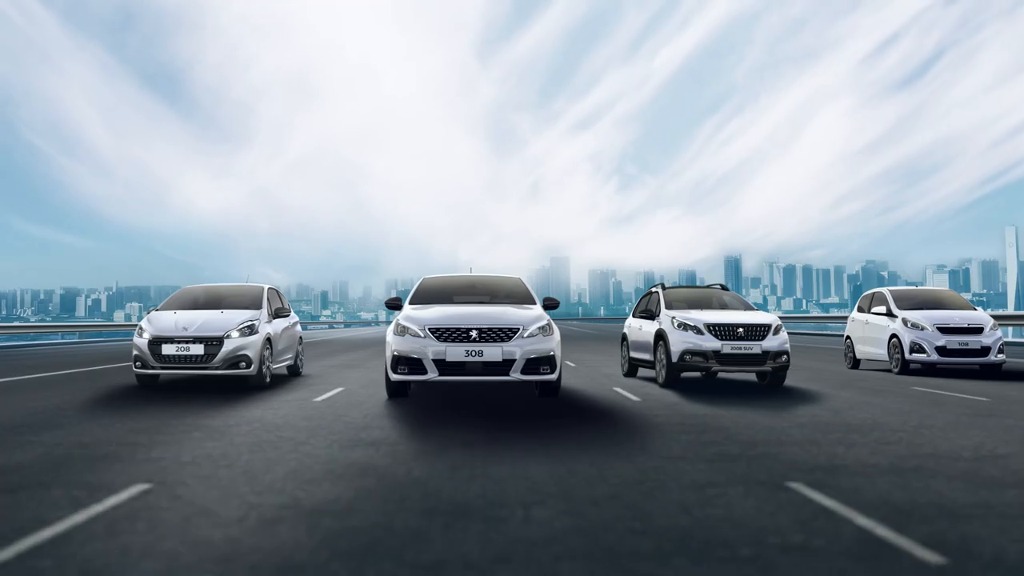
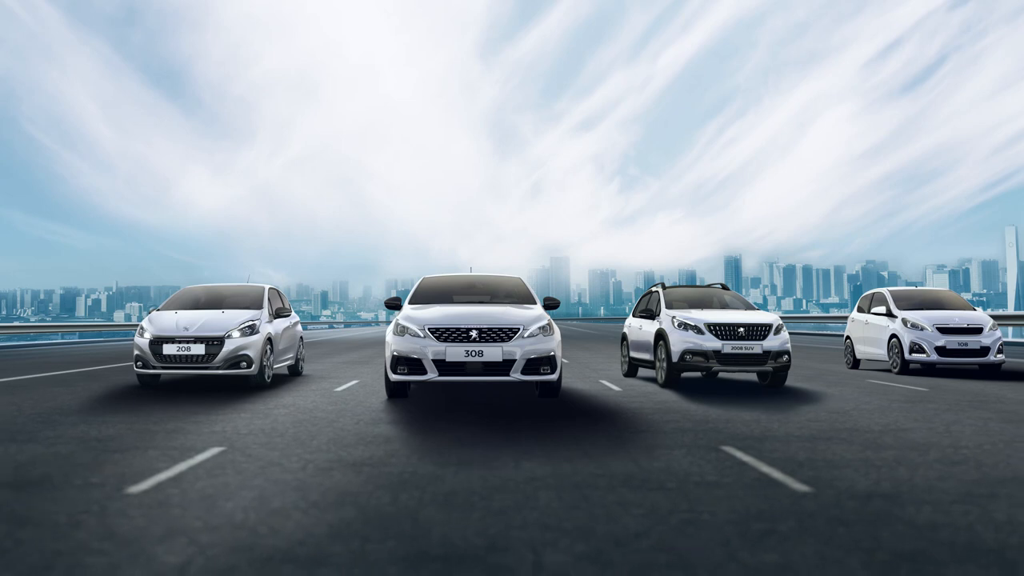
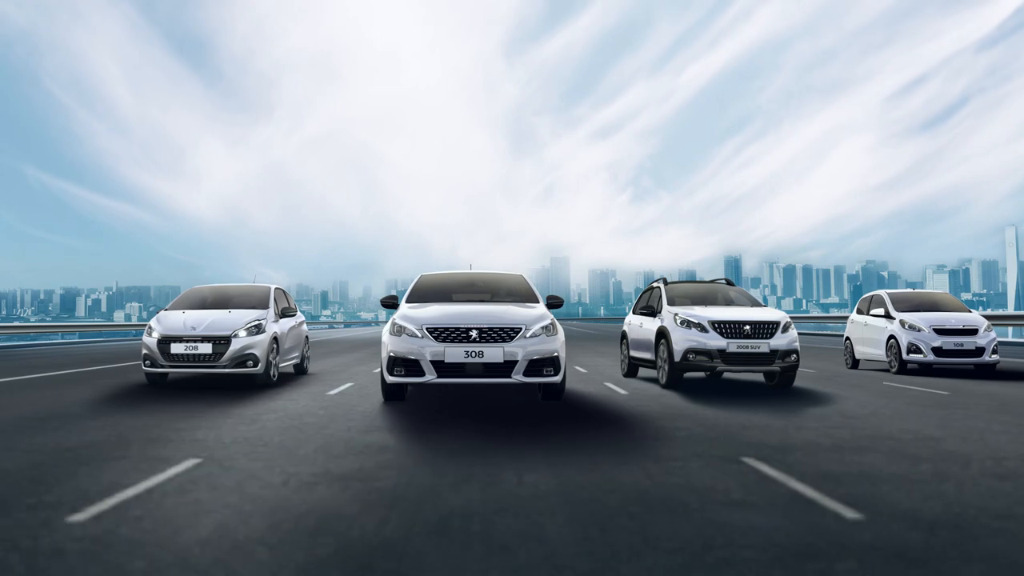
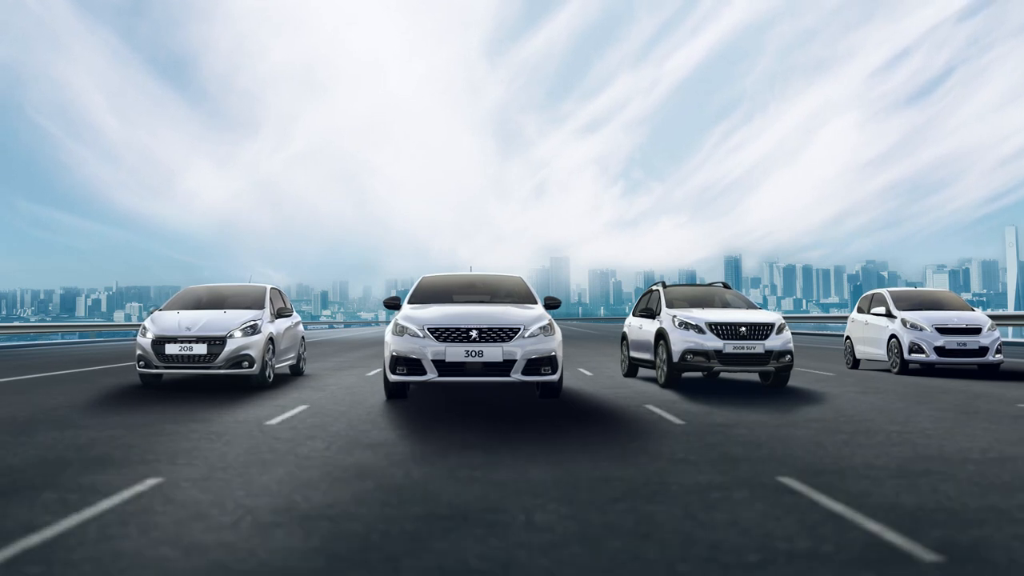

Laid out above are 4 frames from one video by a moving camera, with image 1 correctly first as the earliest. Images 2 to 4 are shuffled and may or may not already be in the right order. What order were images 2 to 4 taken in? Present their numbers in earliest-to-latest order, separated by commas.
2, 4, 3
